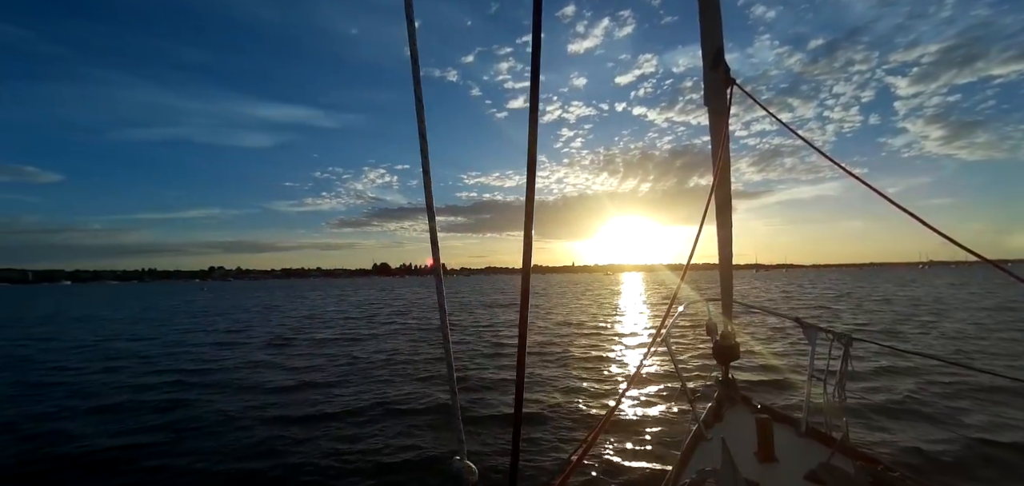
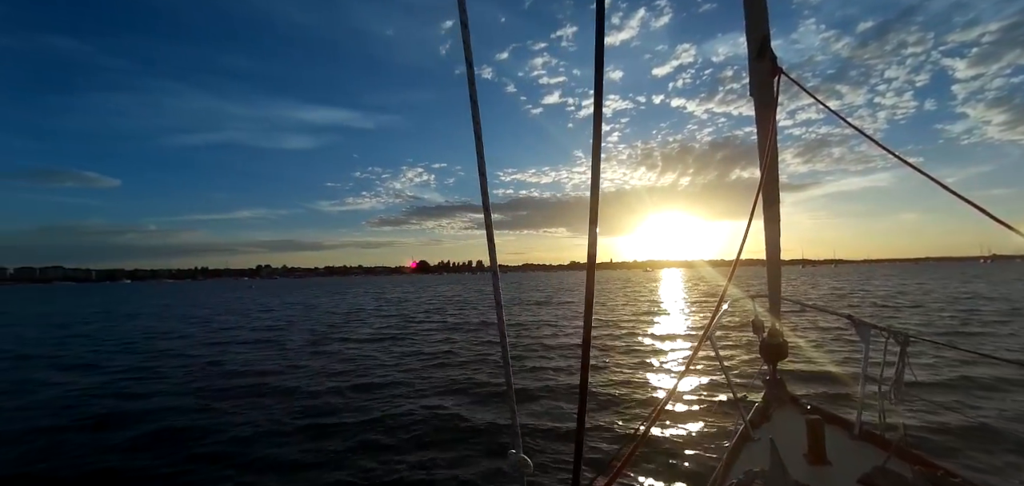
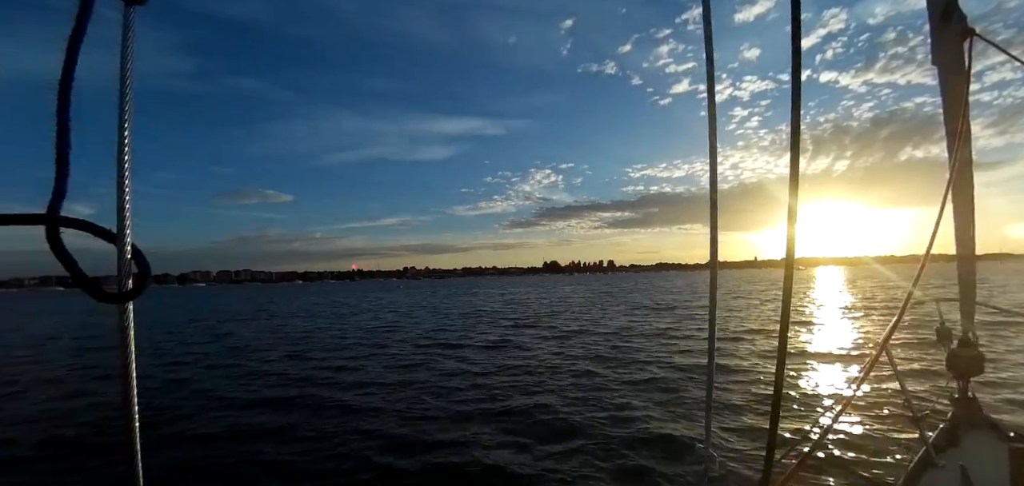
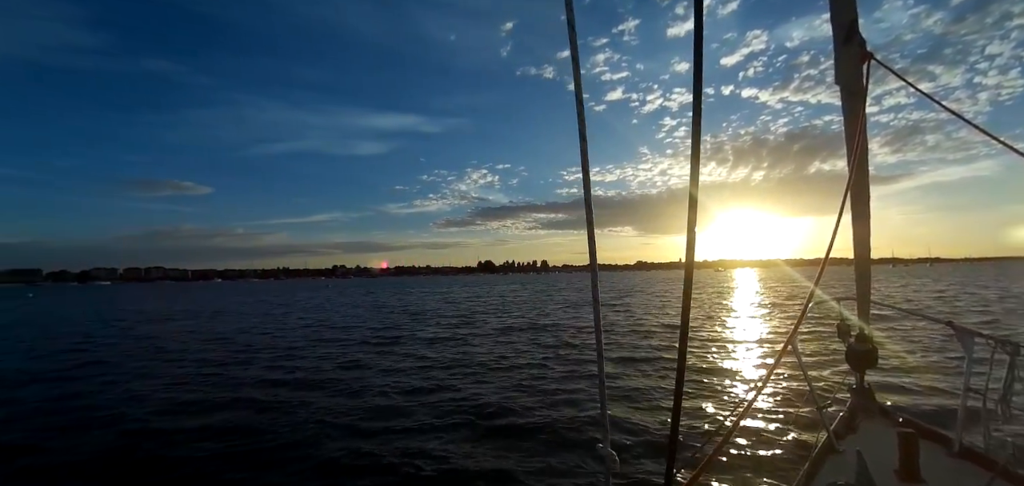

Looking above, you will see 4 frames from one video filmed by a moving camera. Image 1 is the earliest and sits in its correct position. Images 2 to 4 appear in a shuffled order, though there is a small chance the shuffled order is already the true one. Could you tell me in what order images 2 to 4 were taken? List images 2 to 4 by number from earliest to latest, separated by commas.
2, 4, 3
